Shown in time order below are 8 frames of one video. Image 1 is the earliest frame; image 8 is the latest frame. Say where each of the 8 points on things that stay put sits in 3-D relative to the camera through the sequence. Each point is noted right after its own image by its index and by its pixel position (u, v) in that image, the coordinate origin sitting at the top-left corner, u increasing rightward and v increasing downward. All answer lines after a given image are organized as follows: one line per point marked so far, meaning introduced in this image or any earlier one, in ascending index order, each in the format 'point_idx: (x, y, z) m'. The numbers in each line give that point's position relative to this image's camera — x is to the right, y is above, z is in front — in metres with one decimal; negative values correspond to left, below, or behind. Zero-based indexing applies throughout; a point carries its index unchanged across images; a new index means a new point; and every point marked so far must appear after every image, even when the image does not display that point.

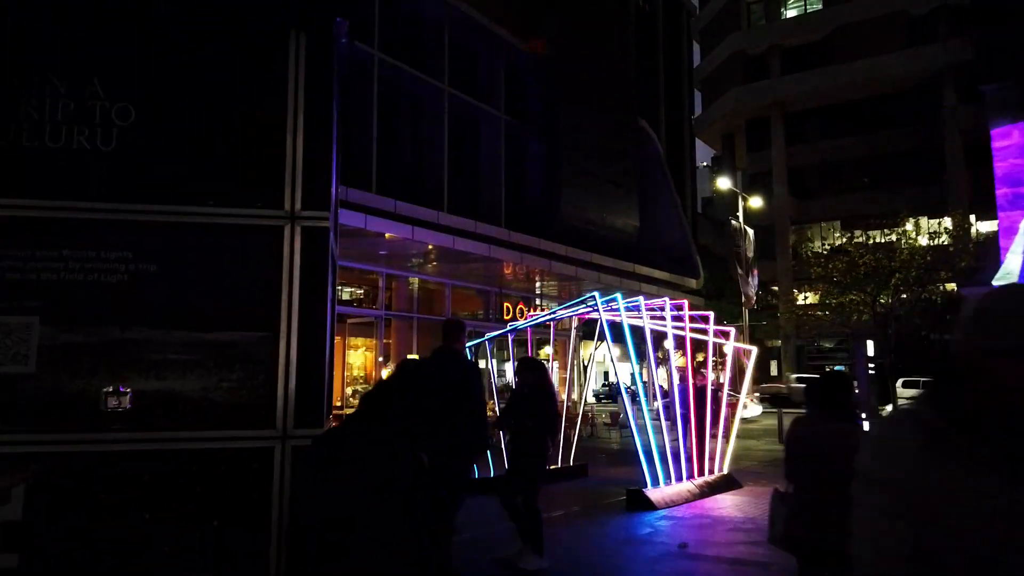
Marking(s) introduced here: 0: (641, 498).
0: (+1.7, -2.8, +9.7) m
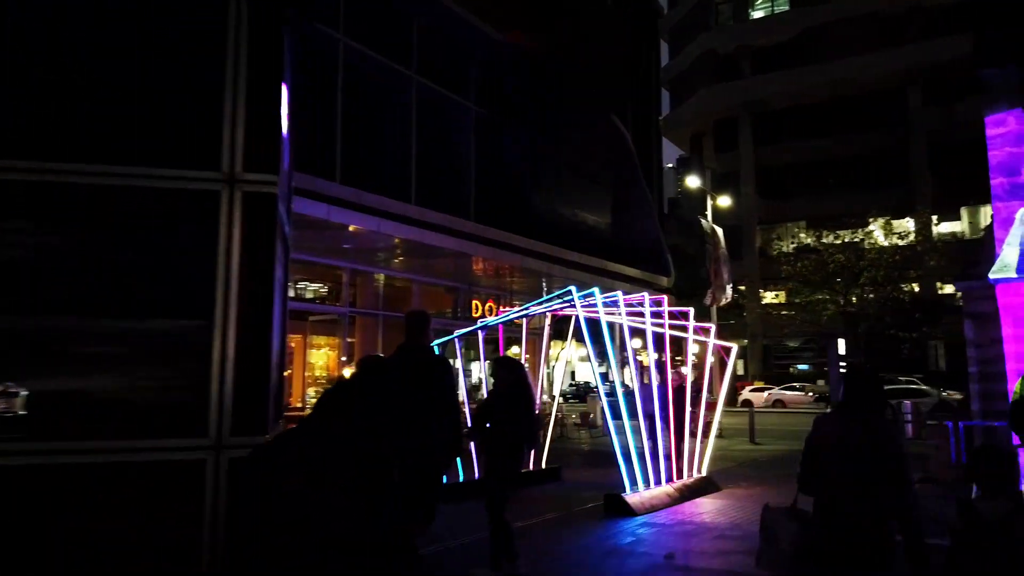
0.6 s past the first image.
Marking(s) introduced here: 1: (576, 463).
0: (+1.3, -2.7, +9.2) m
1: (+1.3, -3.6, +15.0) m
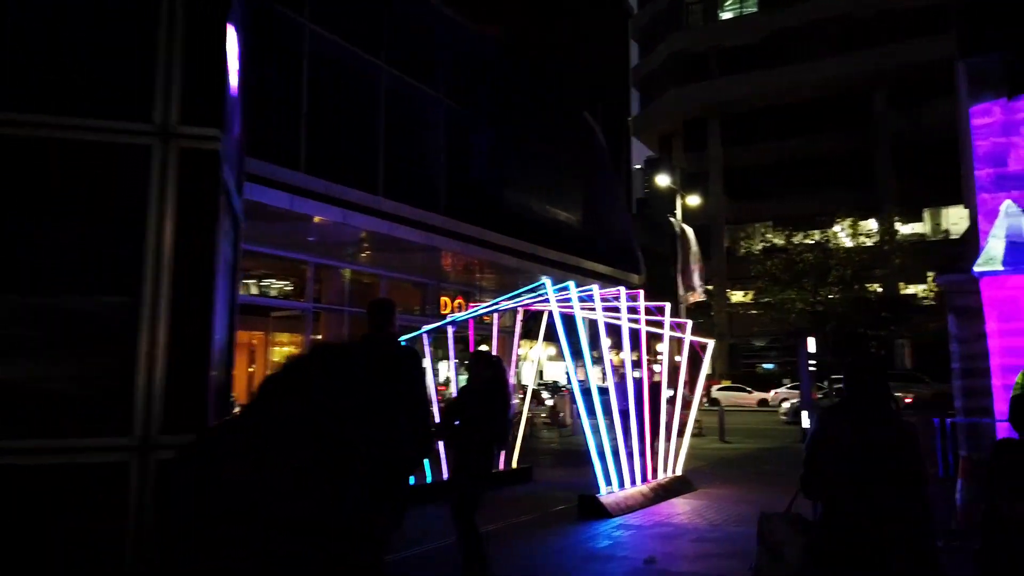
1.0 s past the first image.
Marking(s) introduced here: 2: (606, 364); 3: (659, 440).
0: (+1.0, -2.6, +8.9) m
1: (+0.7, -3.5, +14.6) m
2: (+1.4, -1.1, +11.1) m
3: (+2.2, -2.3, +11.3) m
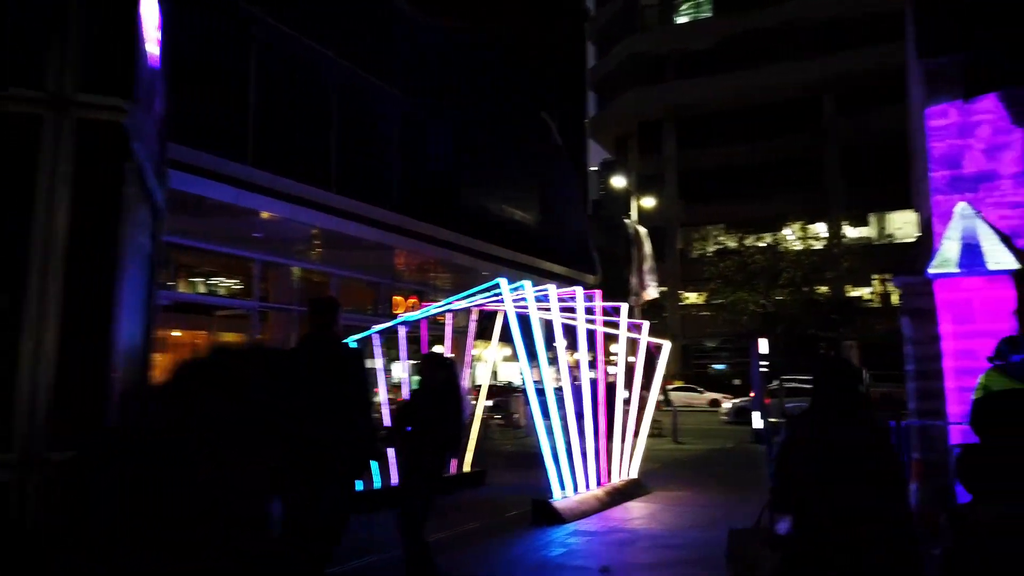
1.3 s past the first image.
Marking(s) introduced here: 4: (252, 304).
0: (+0.4, -2.6, +8.6) m
1: (-0.2, -3.5, +14.3) m
2: (+0.7, -1.1, +10.9) m
3: (+1.5, -2.3, +11.1) m
4: (-5.5, -0.3, +15.8) m
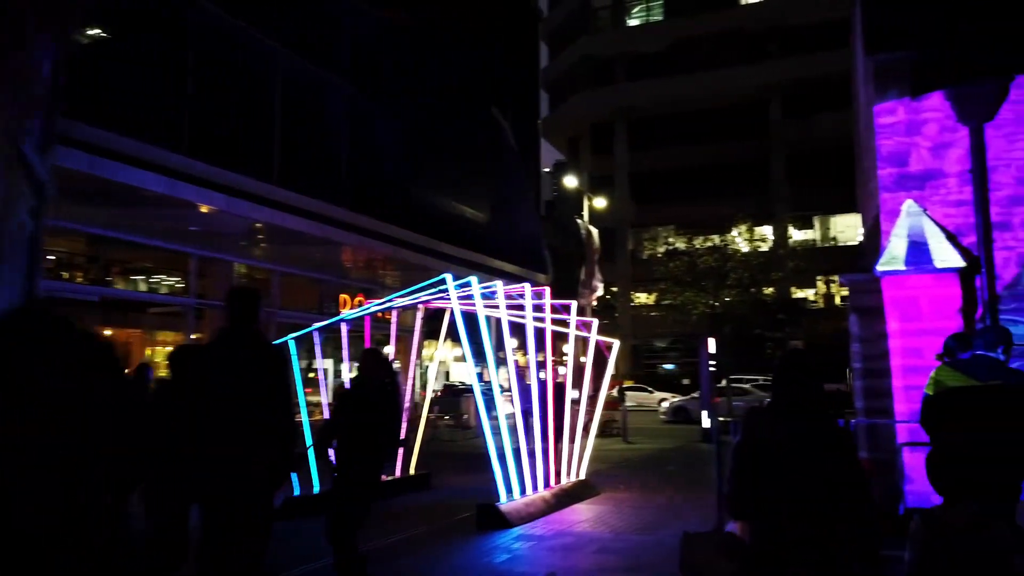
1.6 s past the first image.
0: (-0.2, -2.5, +8.3) m
1: (-1.2, -3.4, +14.0) m
2: (0.0, -1.1, +10.6) m
3: (+0.7, -2.3, +10.8) m
4: (-6.6, -0.2, +15.1) m
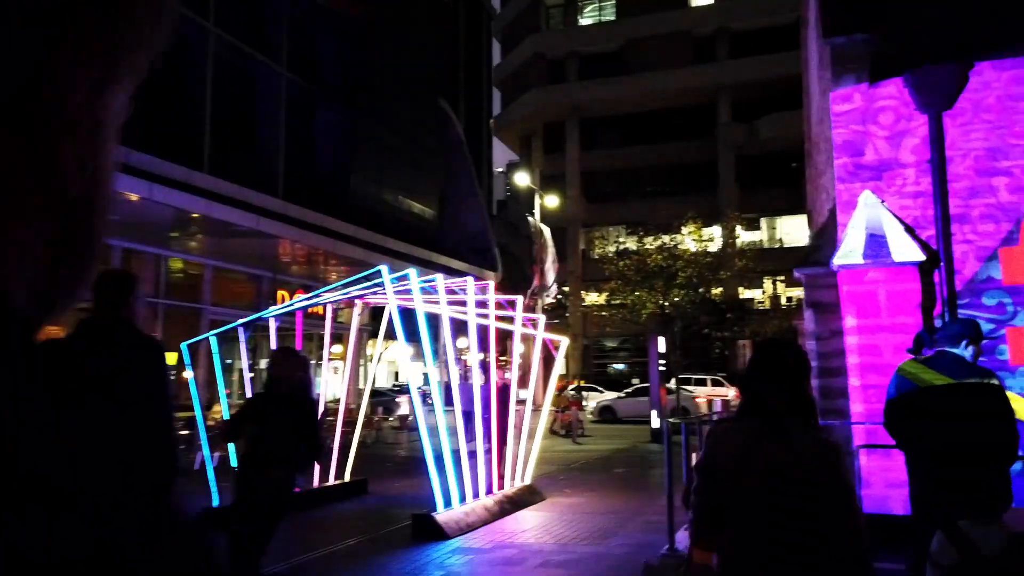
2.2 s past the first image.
0: (-0.9, -2.5, +7.7) m
1: (-2.2, -3.3, +13.3) m
2: (-0.8, -1.0, +10.0) m
3: (-0.1, -2.2, +10.3) m
4: (-7.6, -0.1, +14.1) m
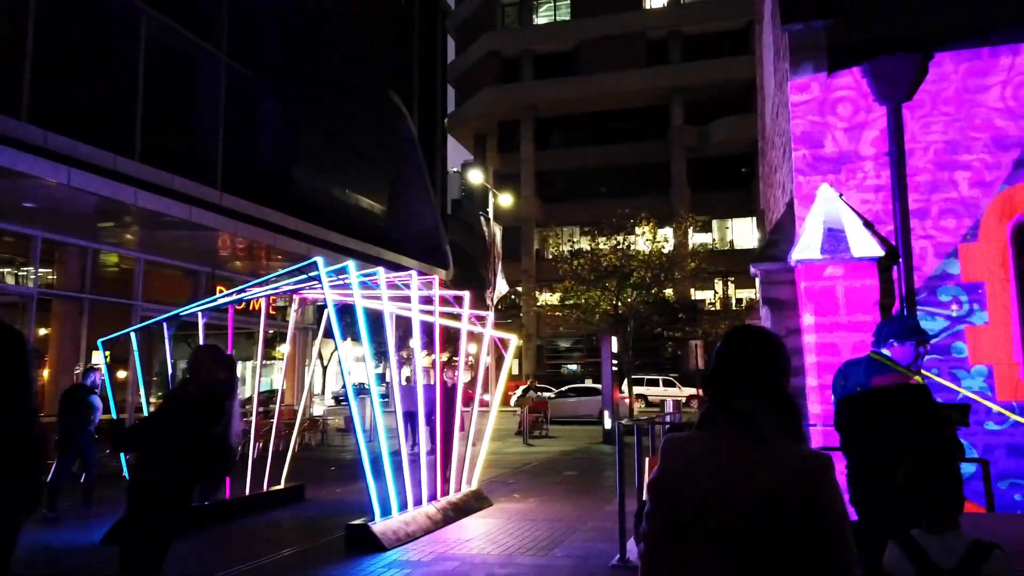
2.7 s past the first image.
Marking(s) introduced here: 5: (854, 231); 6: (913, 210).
0: (-1.4, -2.4, +7.2) m
1: (-3.1, -3.3, +12.7) m
2: (-1.5, -1.0, +9.5) m
3: (-0.8, -2.1, +9.8) m
4: (-8.6, 0.0, +13.1) m
5: (+3.0, +0.5, +6.6) m
6: (+3.8, +0.7, +7.0) m
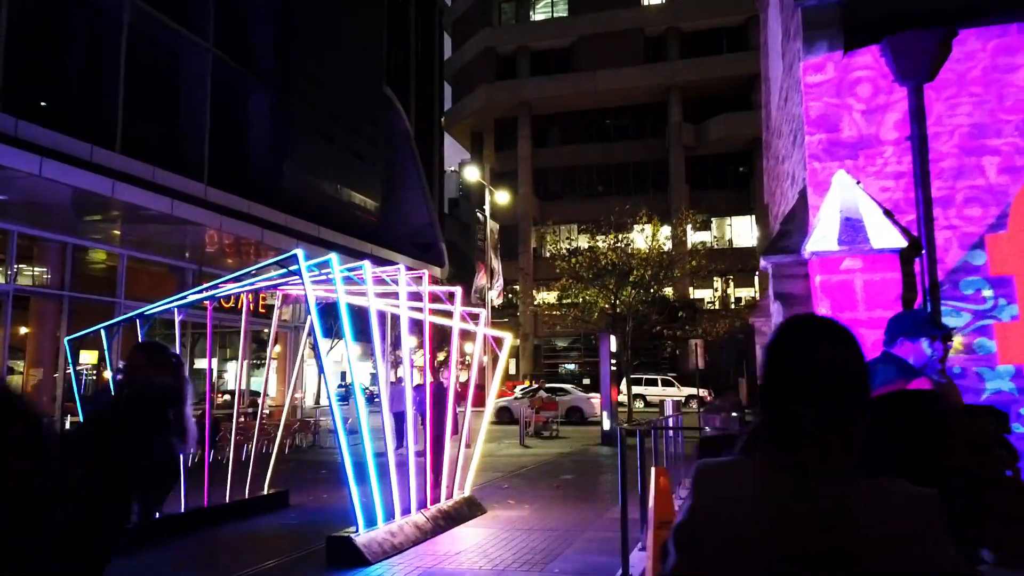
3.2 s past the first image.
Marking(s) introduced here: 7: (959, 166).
0: (-1.5, -2.3, +6.7) m
1: (-3.2, -3.2, +12.2) m
2: (-1.6, -0.9, +9.0) m
3: (-0.9, -2.1, +9.3) m
4: (-8.6, 0.0, +12.6) m
5: (+3.0, +0.6, +6.1) m
6: (+3.7, +0.8, +6.5) m
7: (+3.9, +1.1, +6.5) m
